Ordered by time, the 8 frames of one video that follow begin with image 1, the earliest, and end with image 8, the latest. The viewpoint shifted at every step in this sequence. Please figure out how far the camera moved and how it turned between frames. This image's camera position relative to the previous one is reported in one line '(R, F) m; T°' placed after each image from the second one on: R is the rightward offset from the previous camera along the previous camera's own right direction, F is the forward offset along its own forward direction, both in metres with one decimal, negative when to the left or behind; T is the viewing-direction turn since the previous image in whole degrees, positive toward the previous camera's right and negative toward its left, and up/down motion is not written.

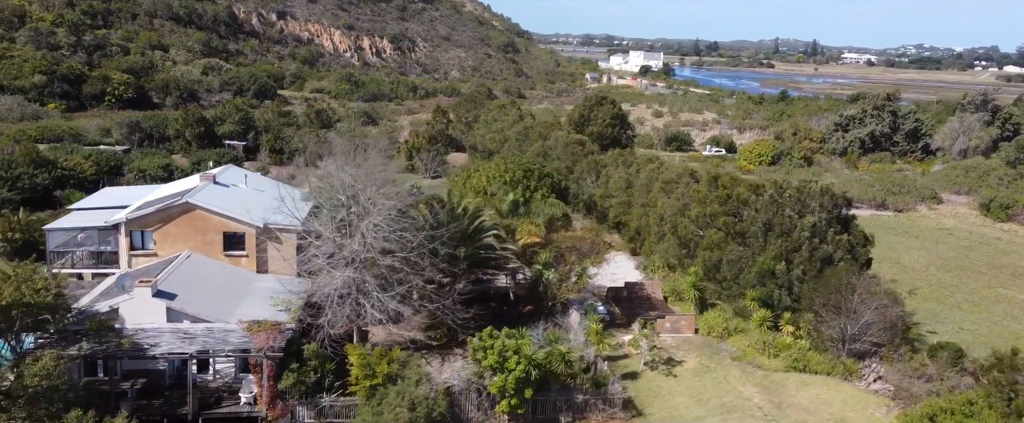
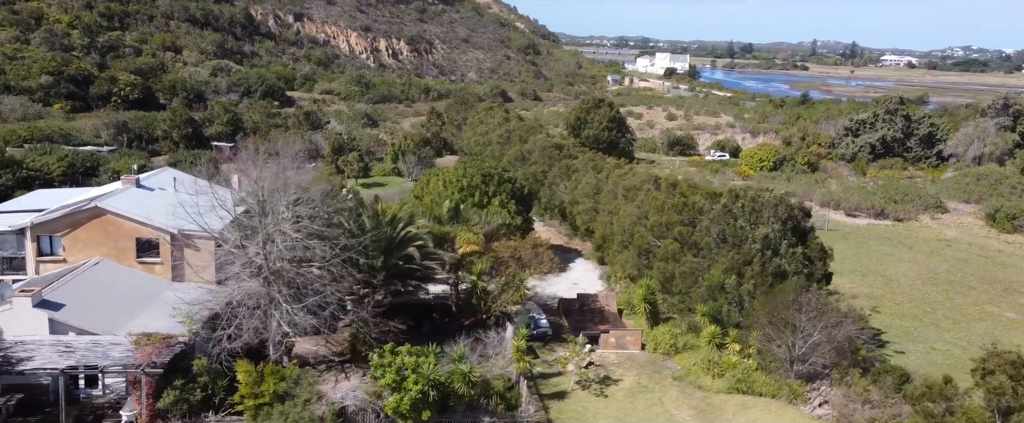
(+2.0, +0.7) m; -2°
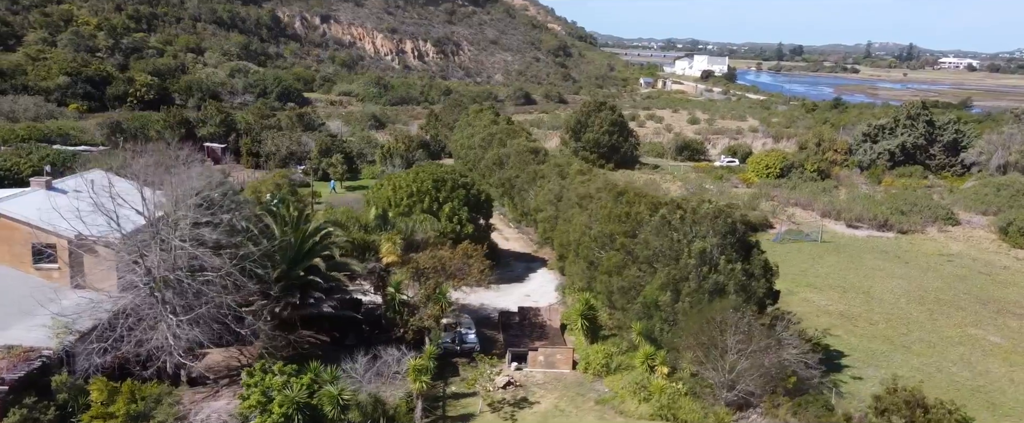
(+2.4, +0.8) m; -3°
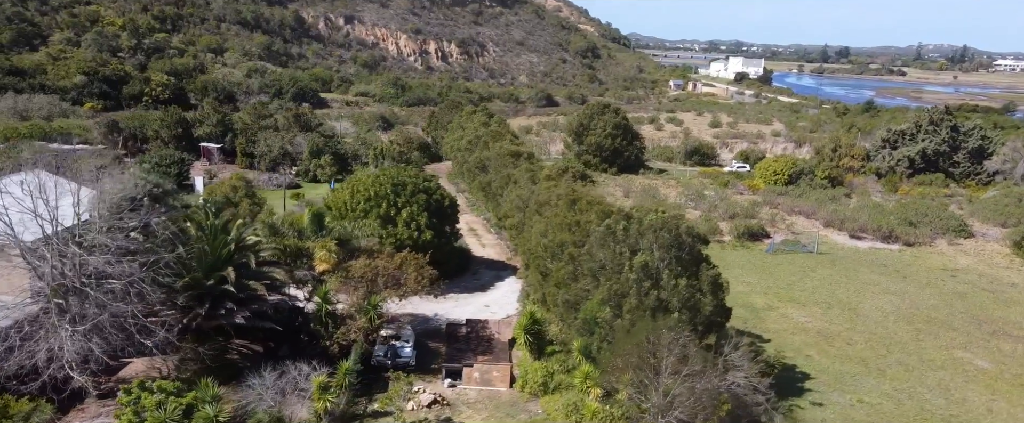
(+1.9, +0.8) m; -3°
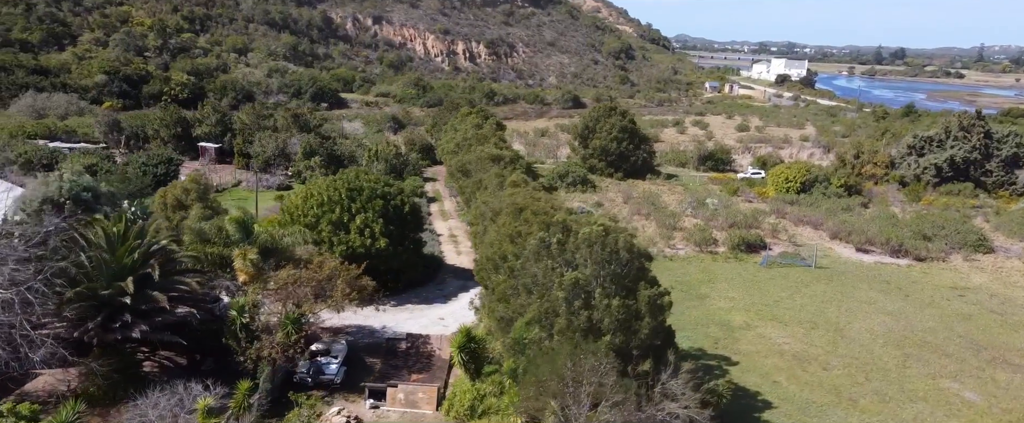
(+2.0, +1.0) m; -3°
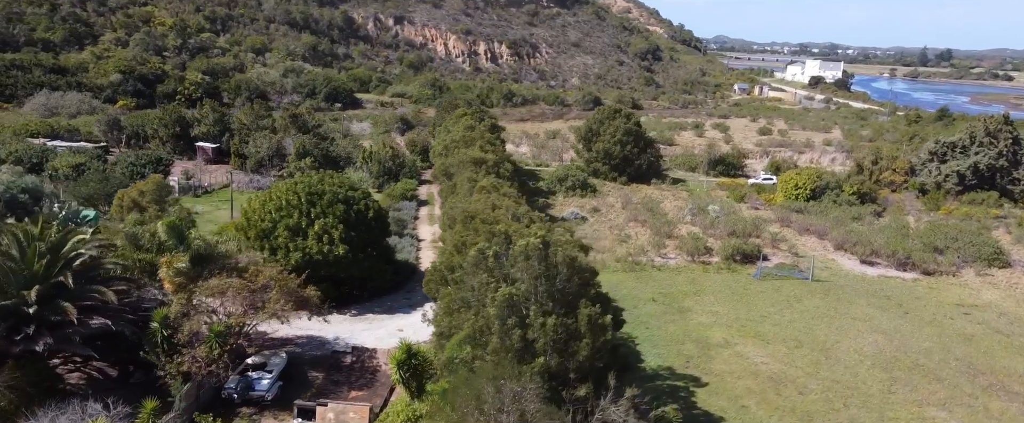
(+1.6, +0.9) m; -3°
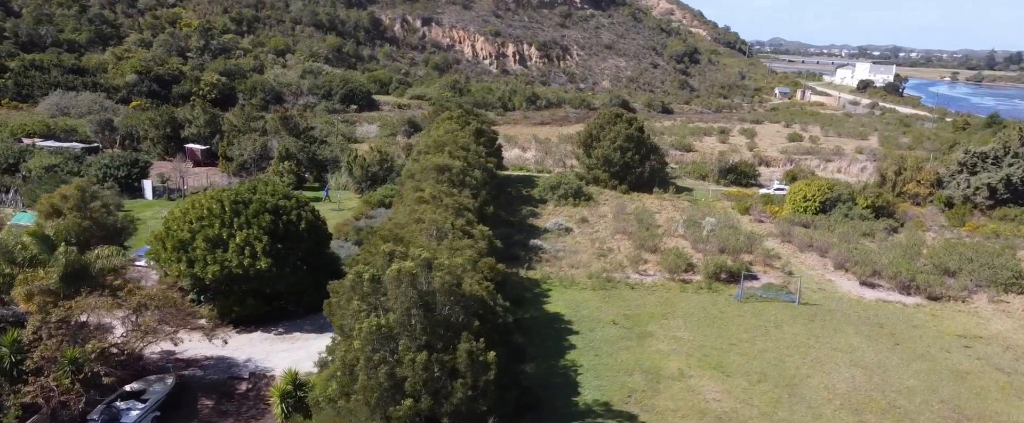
(+2.4, +1.5) m; -4°
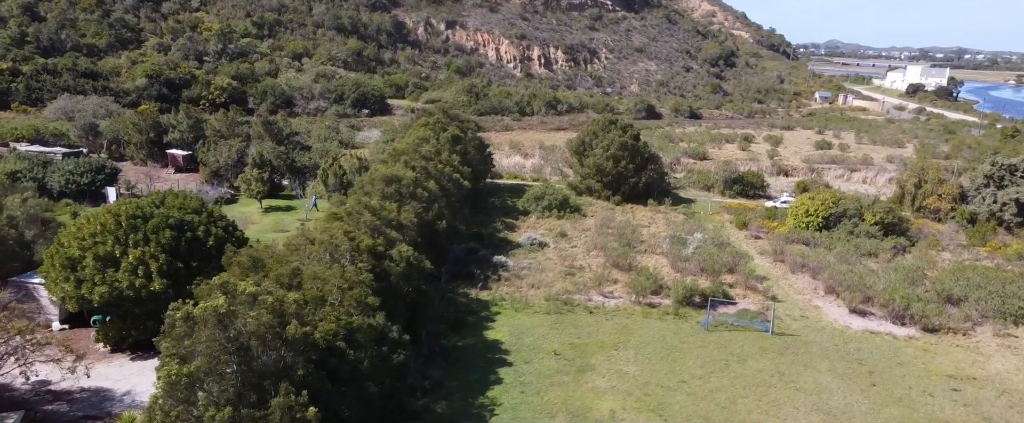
(+2.6, +1.7) m; -3°
